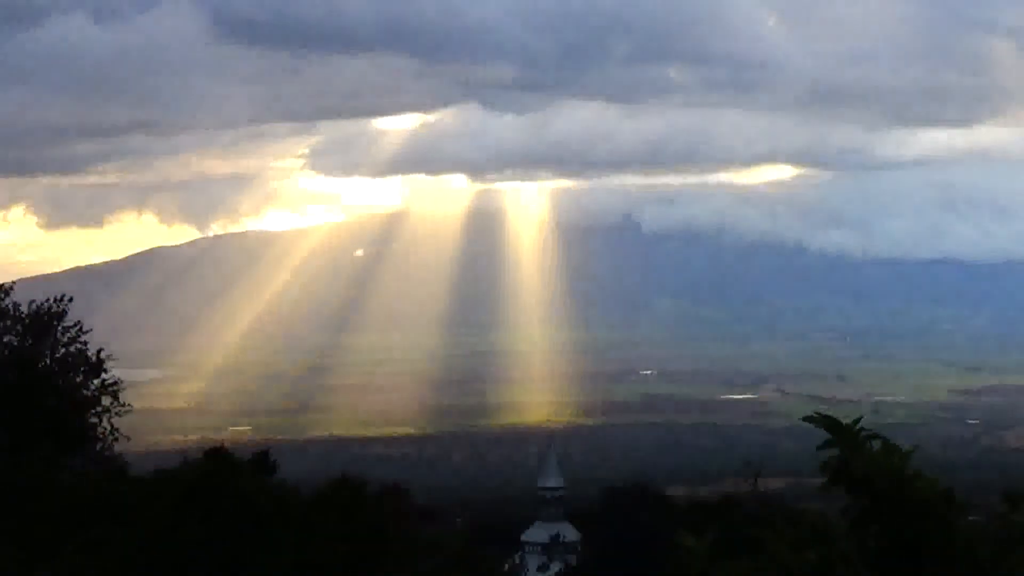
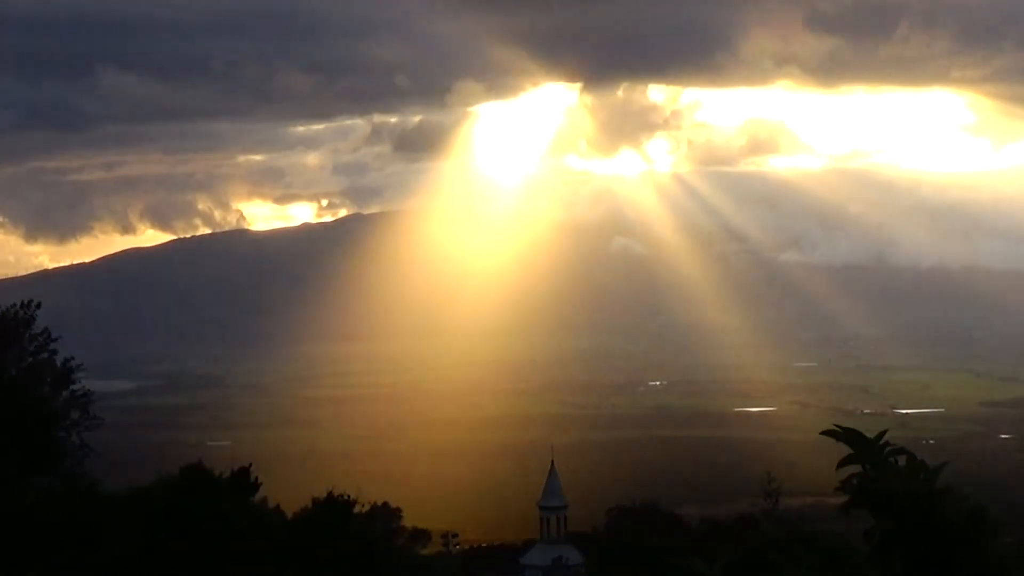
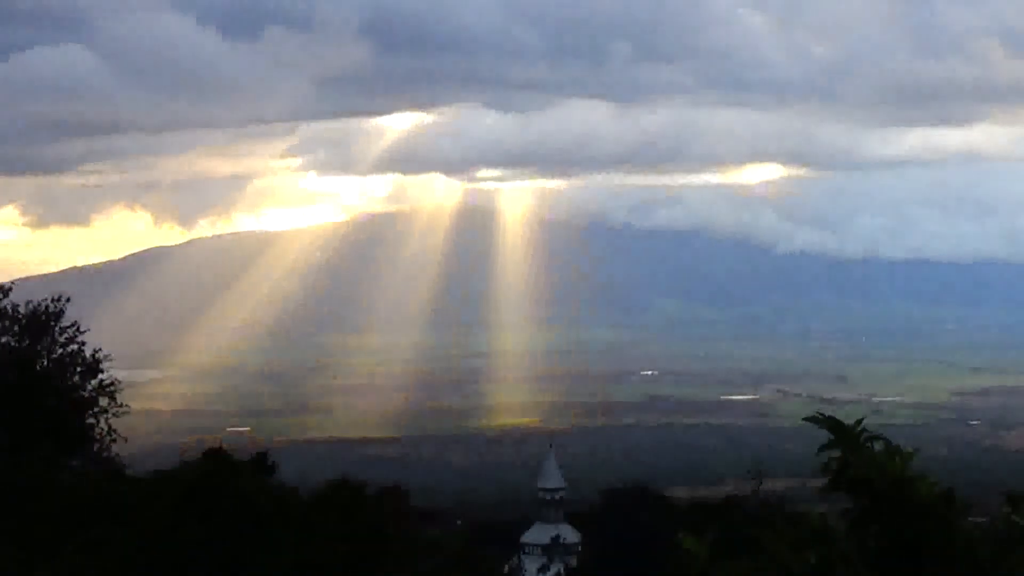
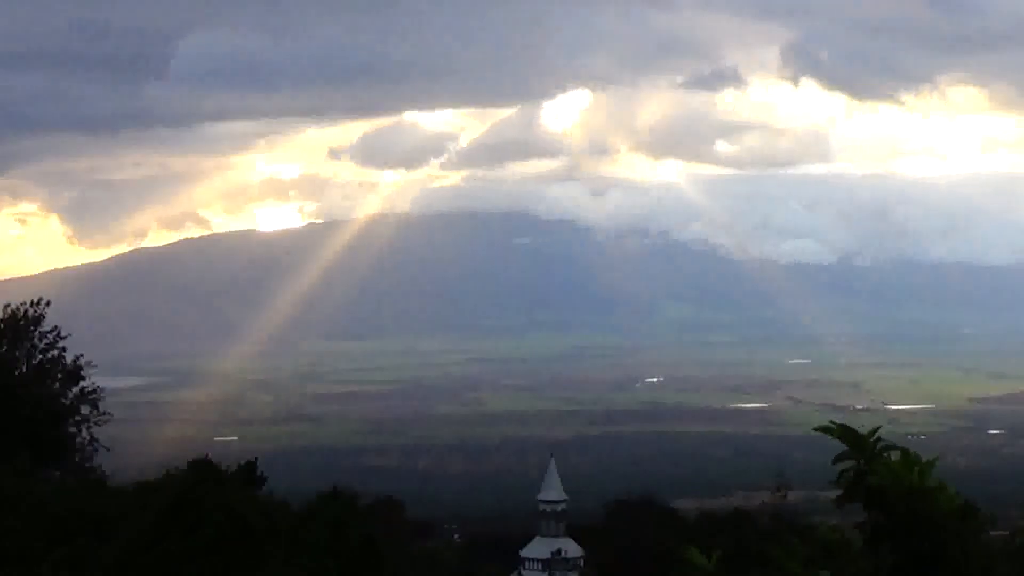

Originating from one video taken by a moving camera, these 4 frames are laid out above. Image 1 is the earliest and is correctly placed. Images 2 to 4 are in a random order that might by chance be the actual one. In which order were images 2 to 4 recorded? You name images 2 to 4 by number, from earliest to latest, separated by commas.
3, 4, 2
